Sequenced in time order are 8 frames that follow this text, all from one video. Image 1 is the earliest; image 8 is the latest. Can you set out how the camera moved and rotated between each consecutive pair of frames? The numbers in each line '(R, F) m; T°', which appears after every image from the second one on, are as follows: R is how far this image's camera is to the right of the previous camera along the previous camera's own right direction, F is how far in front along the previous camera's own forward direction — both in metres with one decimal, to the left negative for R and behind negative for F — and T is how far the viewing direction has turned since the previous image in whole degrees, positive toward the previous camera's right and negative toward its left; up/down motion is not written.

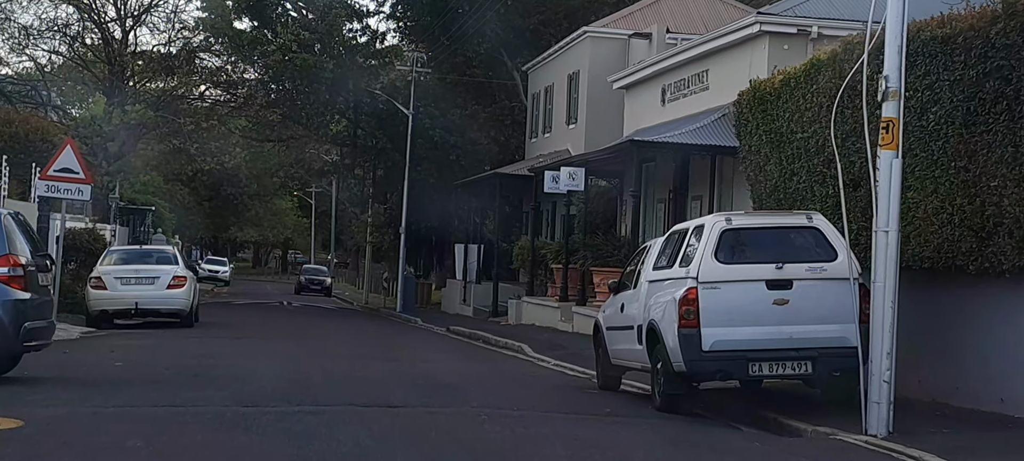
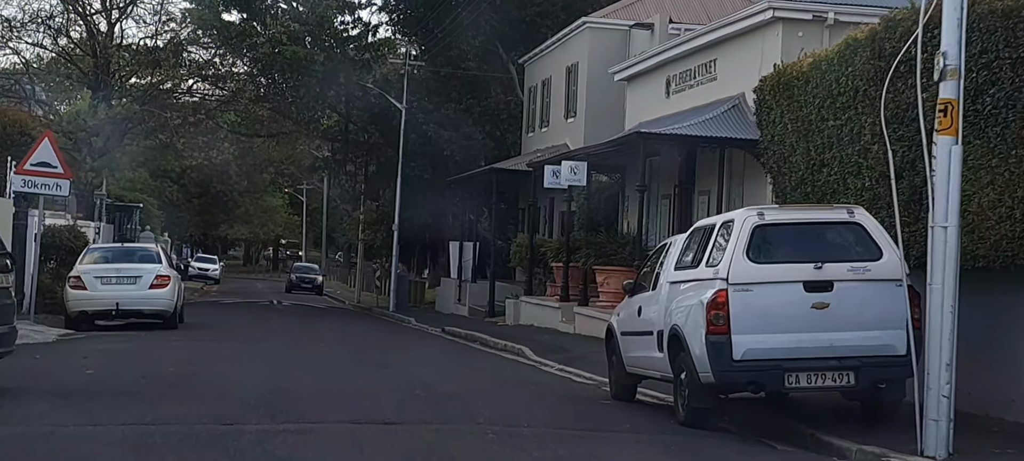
(-0.1, +1.0) m; 0°
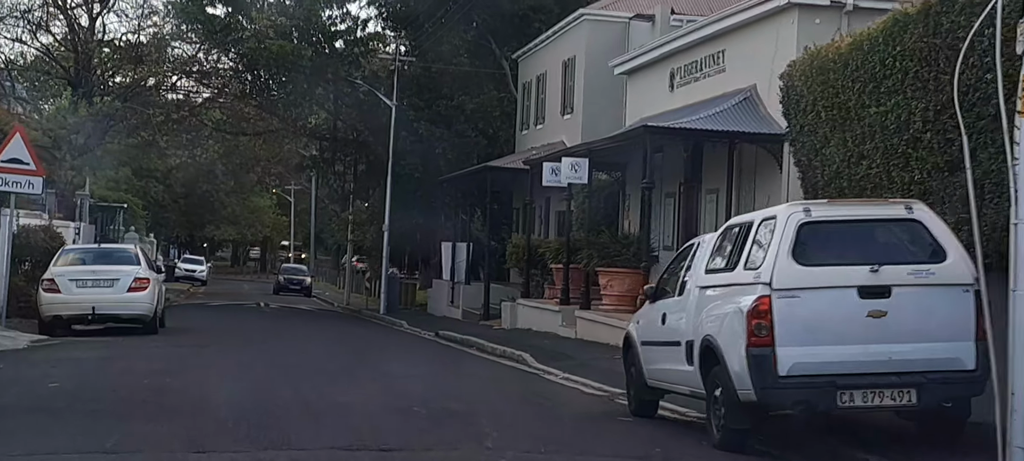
(-0.2, +1.1) m; +1°
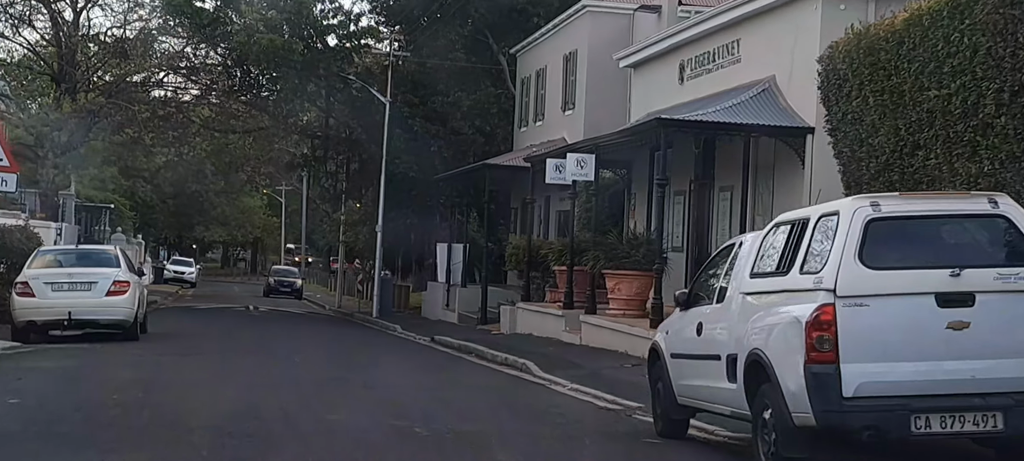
(-0.1, +1.1) m; 0°
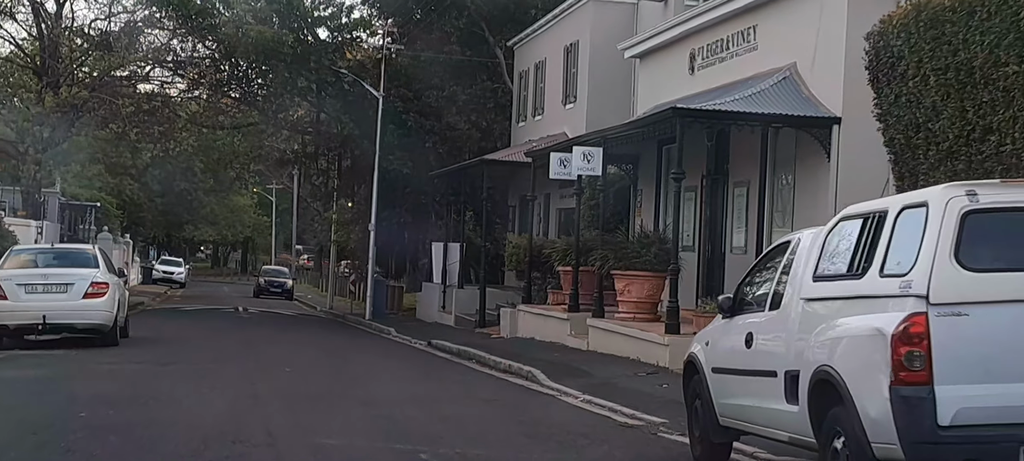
(-0.2, +1.1) m; 0°
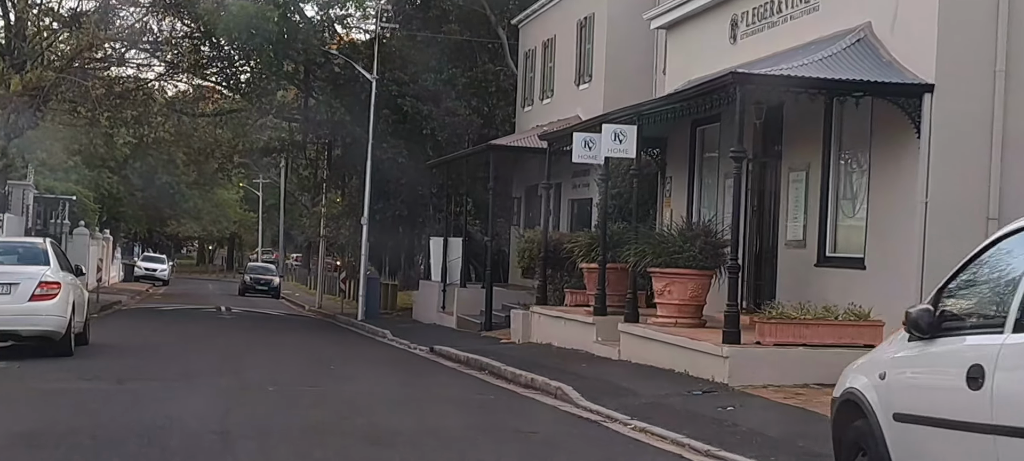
(-0.4, +2.5) m; +1°
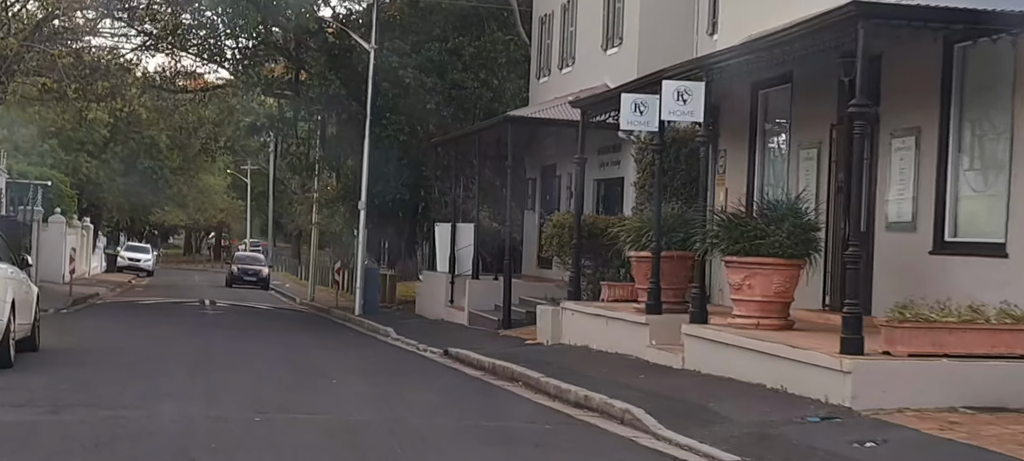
(-0.5, +2.9) m; 0°
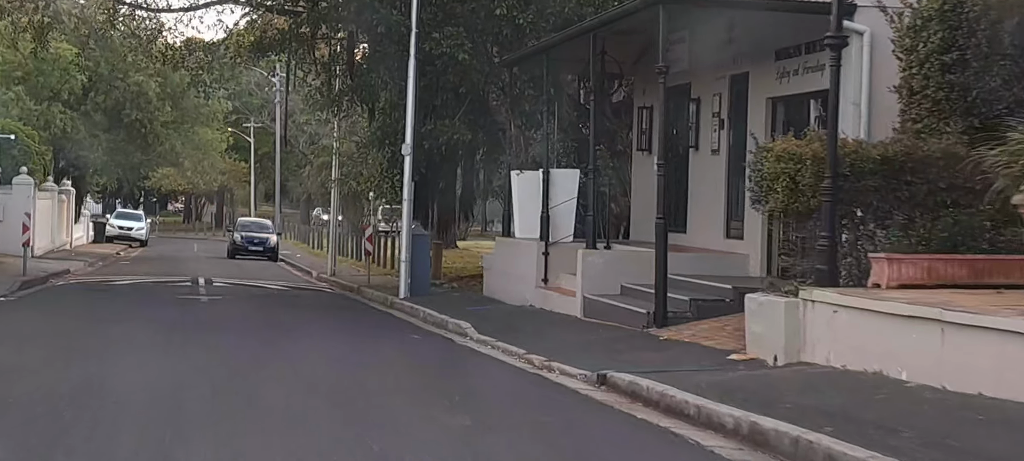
(-1.5, +7.4) m; 0°
